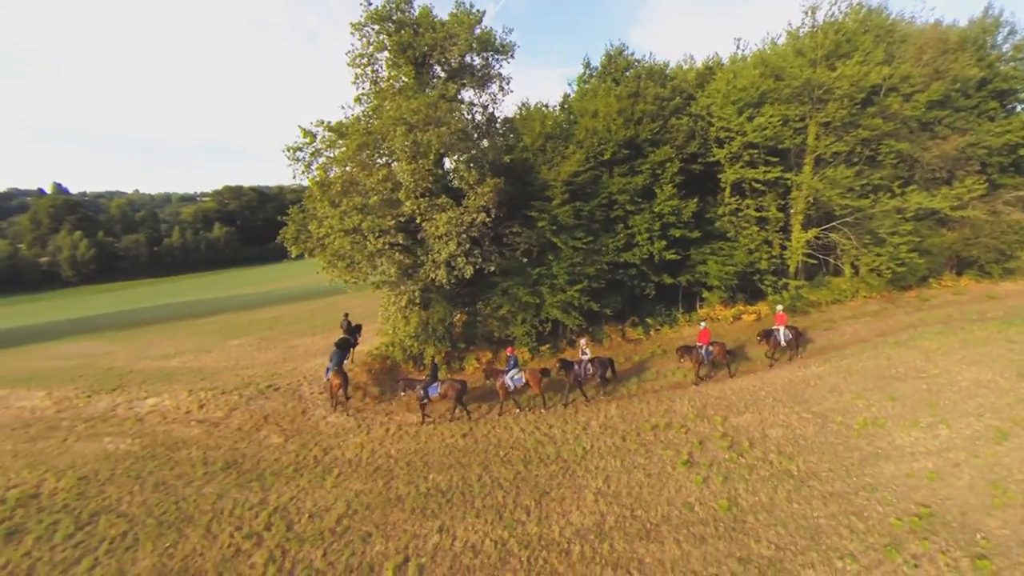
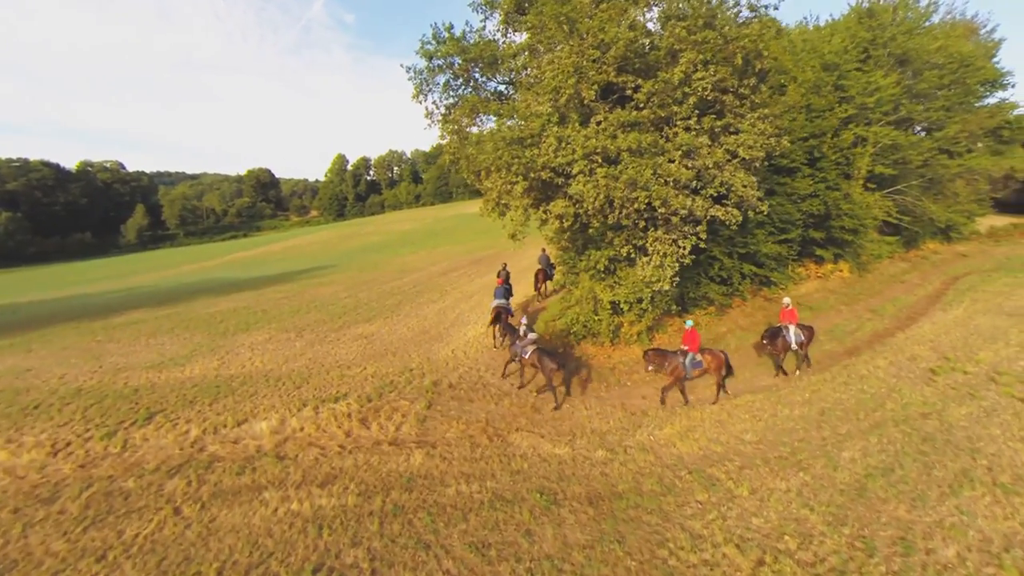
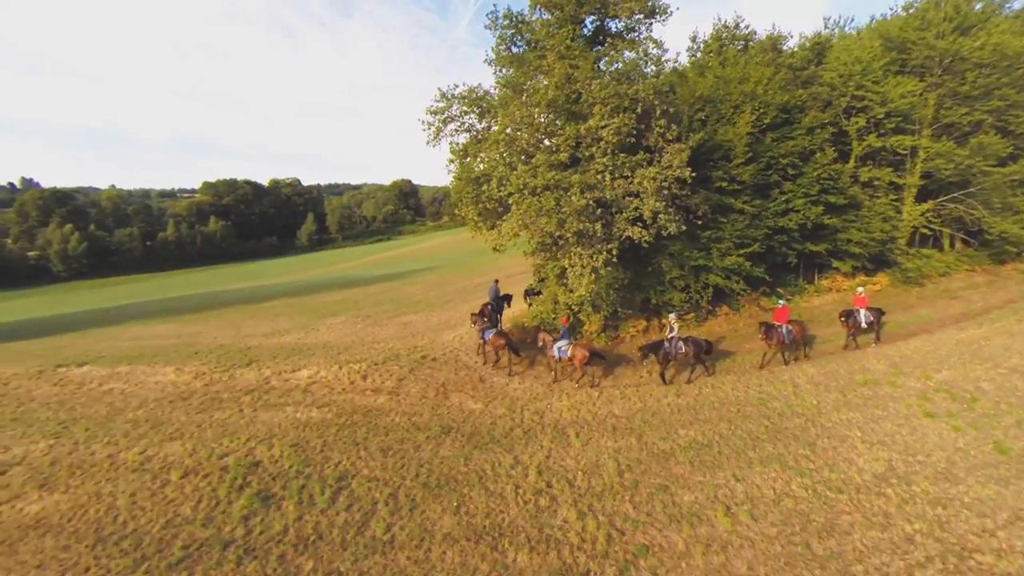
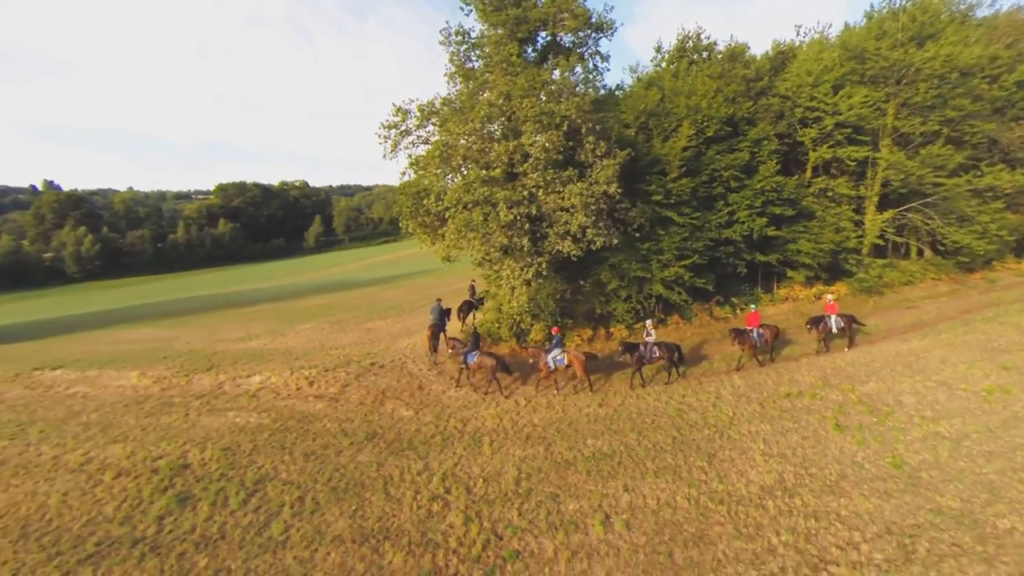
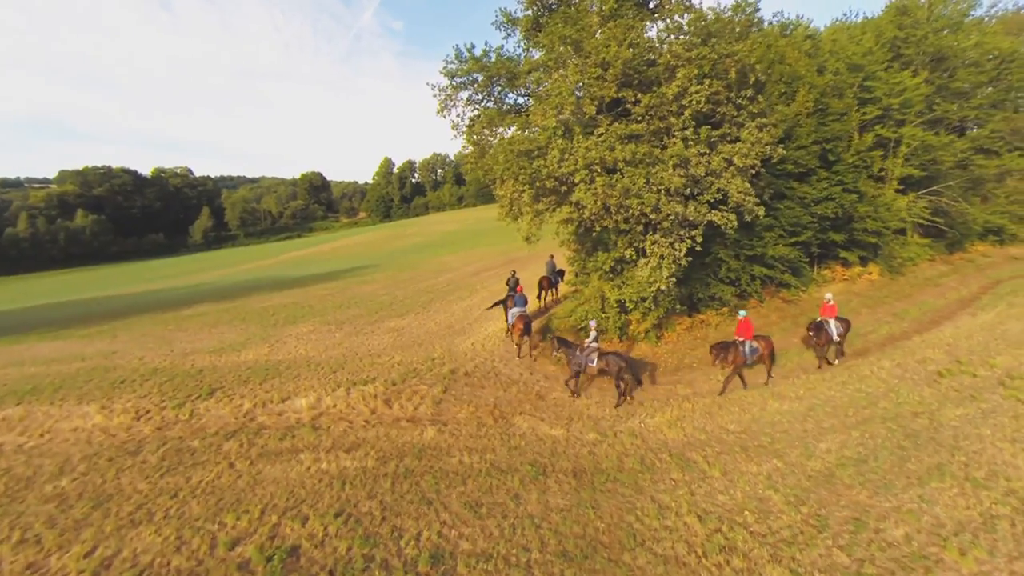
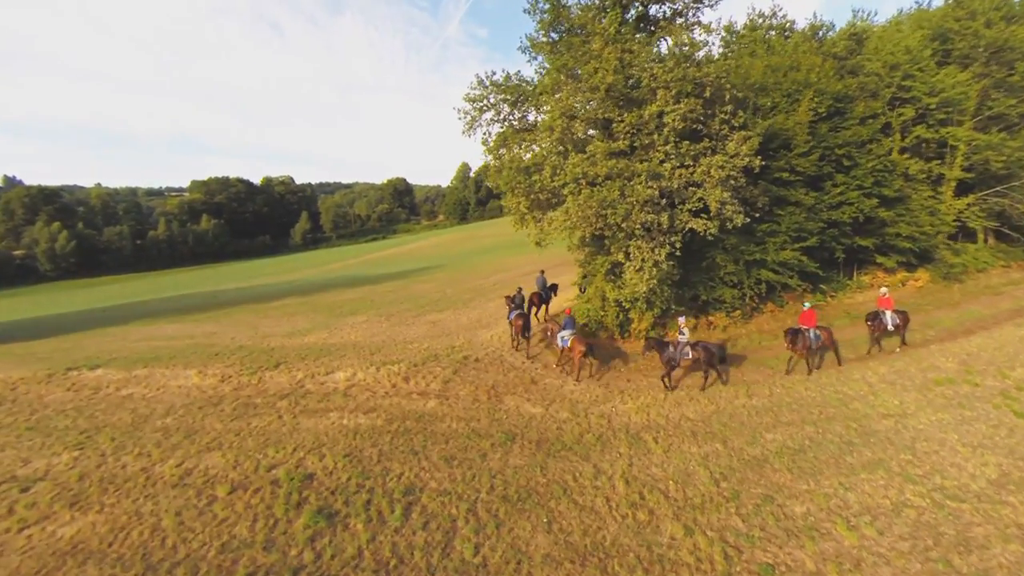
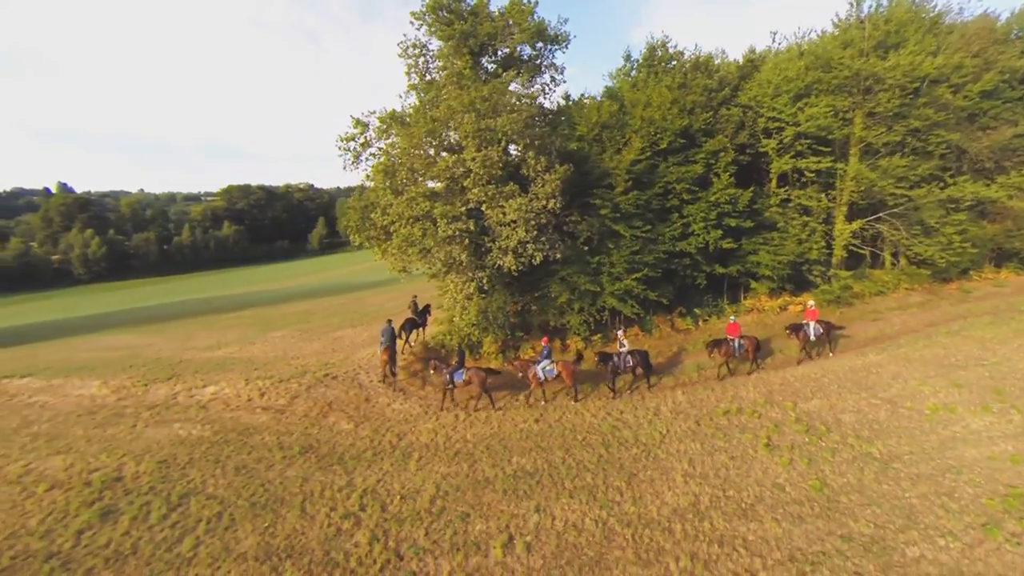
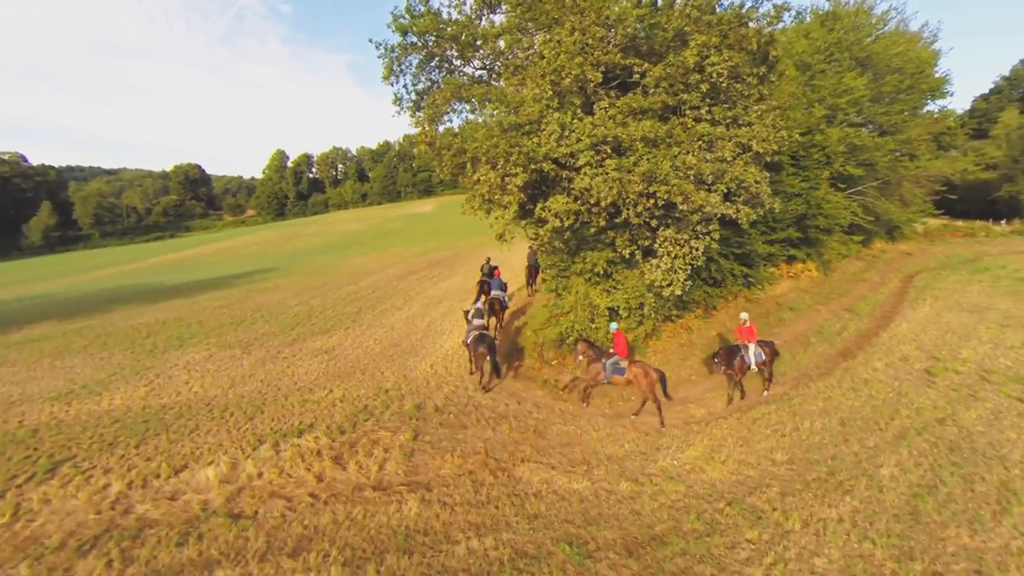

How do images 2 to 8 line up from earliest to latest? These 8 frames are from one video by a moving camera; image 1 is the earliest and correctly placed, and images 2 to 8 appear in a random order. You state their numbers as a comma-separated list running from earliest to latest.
7, 4, 3, 6, 5, 2, 8
